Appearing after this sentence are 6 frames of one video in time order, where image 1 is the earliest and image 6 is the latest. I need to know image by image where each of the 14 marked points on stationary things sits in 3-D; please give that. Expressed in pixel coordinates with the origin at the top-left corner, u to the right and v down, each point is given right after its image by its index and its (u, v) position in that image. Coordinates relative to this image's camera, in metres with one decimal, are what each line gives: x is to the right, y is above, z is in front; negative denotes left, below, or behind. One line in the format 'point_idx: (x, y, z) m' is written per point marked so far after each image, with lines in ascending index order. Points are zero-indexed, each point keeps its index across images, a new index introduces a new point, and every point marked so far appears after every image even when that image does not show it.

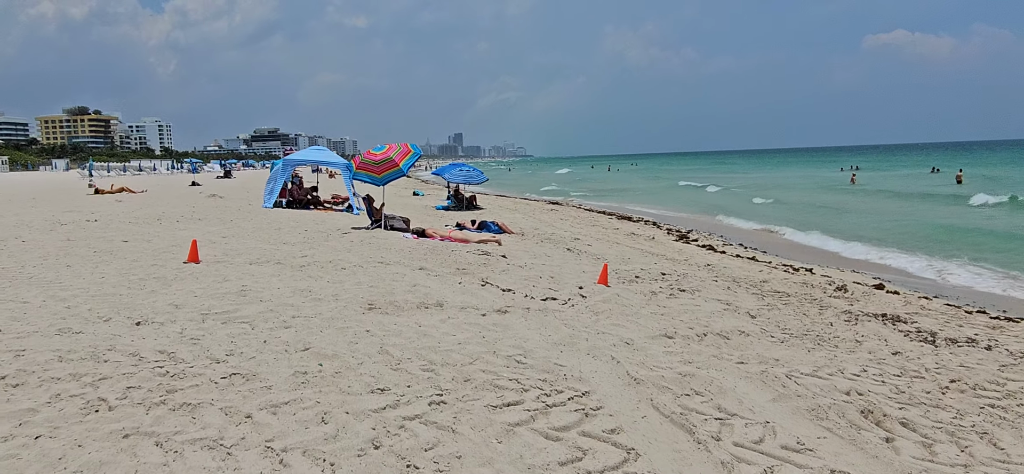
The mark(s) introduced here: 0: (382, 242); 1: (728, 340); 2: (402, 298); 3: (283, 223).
0: (-2.1, -0.1, +11.7) m
1: (+1.8, -0.9, +6.1) m
2: (-1.0, -0.6, +6.8) m
3: (-4.7, +0.3, +14.9) m
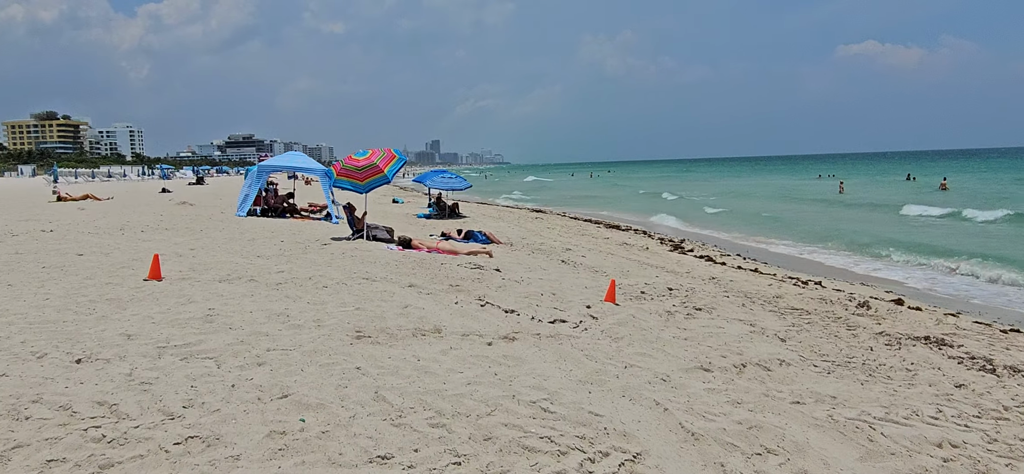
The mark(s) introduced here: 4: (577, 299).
0: (-2.2, -0.3, +10.8) m
1: (+1.9, -1.0, +5.3) m
2: (-1.0, -0.7, +5.9) m
3: (-4.9, +0.1, +13.9) m
4: (+0.8, -0.7, +8.5) m
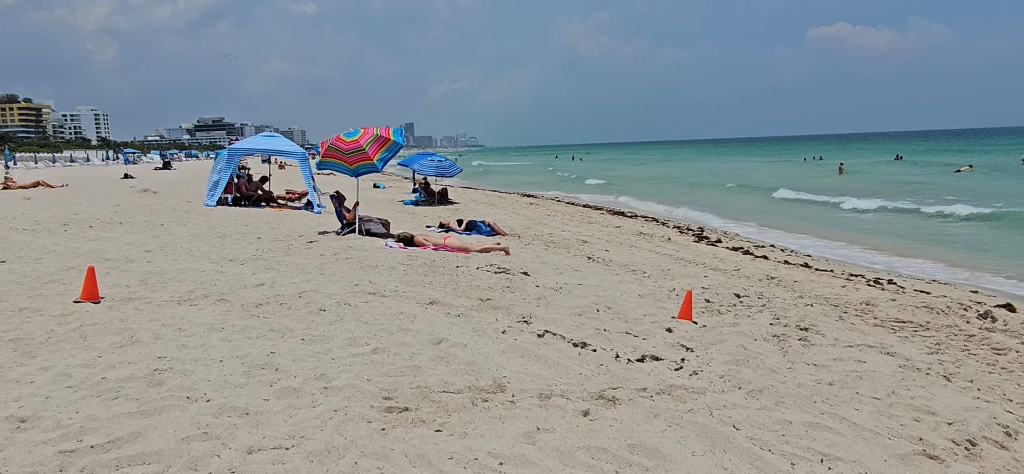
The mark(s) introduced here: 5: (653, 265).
0: (-1.8, -0.3, +8.8) m
1: (+2.5, -1.1, +3.5) m
2: (-0.4, -0.8, +4.0) m
3: (-4.7, +0.1, +11.8) m
4: (+1.2, -0.7, +6.6) m
5: (+2.2, -0.4, +11.2) m
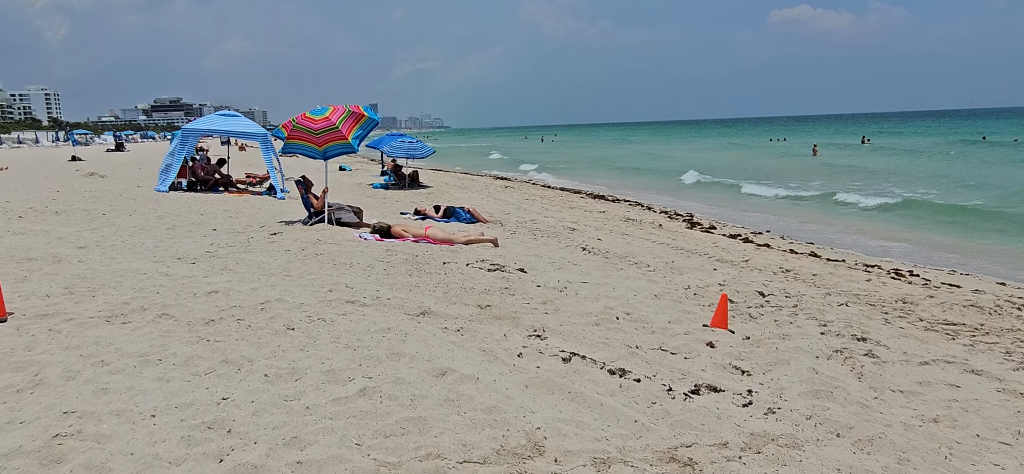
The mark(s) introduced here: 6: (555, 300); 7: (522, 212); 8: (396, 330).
0: (-1.9, -0.2, +7.7) m
1: (+2.7, -1.1, +2.6) m
2: (-0.3, -0.8, +2.9) m
3: (-4.9, +0.3, +10.5) m
4: (+1.3, -0.7, +5.6) m
5: (+2.0, -0.3, +10.2) m
6: (+0.4, -0.6, +6.4) m
7: (+0.2, +0.6, +16.9) m
8: (-0.8, -0.6, +4.7) m
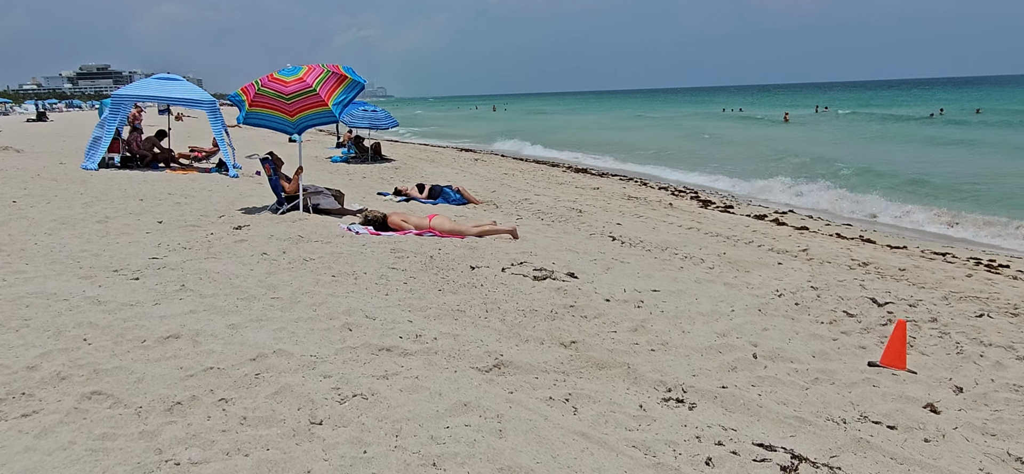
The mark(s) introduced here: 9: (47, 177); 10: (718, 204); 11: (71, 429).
0: (-1.5, -0.2, +5.8) m
1: (+3.5, -1.2, +1.1) m
2: (+0.5, -1.0, +1.2) m
3: (-4.7, +0.4, +8.4) m
4: (+1.8, -0.7, +4.0) m
5: (+2.2, -0.1, +8.6) m
6: (+0.9, -0.6, +4.7) m
7: (-0.1, +1.0, +15.1) m
8: (-0.1, -0.7, +2.9) m
9: (-7.3, +0.9, +11.3) m
10: (+3.9, +0.6, +13.5) m
11: (-1.6, -0.7, +2.6) m
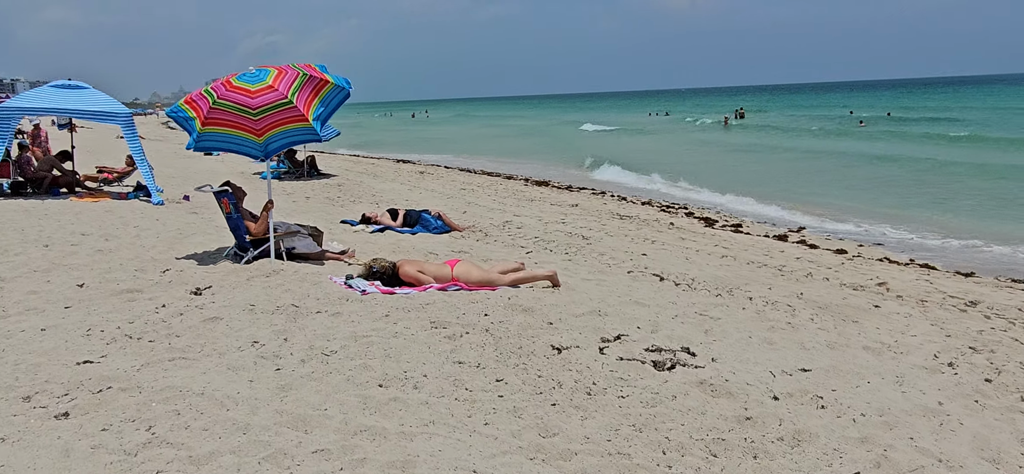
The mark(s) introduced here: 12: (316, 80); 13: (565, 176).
0: (-0.8, -0.6, +4.0) m
1: (+4.6, -1.5, -0.1) m
2: (+1.7, -1.3, -0.4) m
3: (-4.3, -0.2, +6.2) m
4: (+2.7, -1.1, +2.6) m
5: (+2.5, -0.5, +7.2) m
6: (+1.6, -0.9, +3.1) m
7: (-0.5, +0.5, +13.4) m
8: (+0.8, -1.1, +1.2) m
9: (-7.3, +0.3, +8.8) m
10: (+3.6, +0.3, +12.2) m
11: (-0.6, -1.1, +0.8) m
12: (-1.7, +1.4, +6.3) m
13: (+1.6, +1.7, +19.4) m
